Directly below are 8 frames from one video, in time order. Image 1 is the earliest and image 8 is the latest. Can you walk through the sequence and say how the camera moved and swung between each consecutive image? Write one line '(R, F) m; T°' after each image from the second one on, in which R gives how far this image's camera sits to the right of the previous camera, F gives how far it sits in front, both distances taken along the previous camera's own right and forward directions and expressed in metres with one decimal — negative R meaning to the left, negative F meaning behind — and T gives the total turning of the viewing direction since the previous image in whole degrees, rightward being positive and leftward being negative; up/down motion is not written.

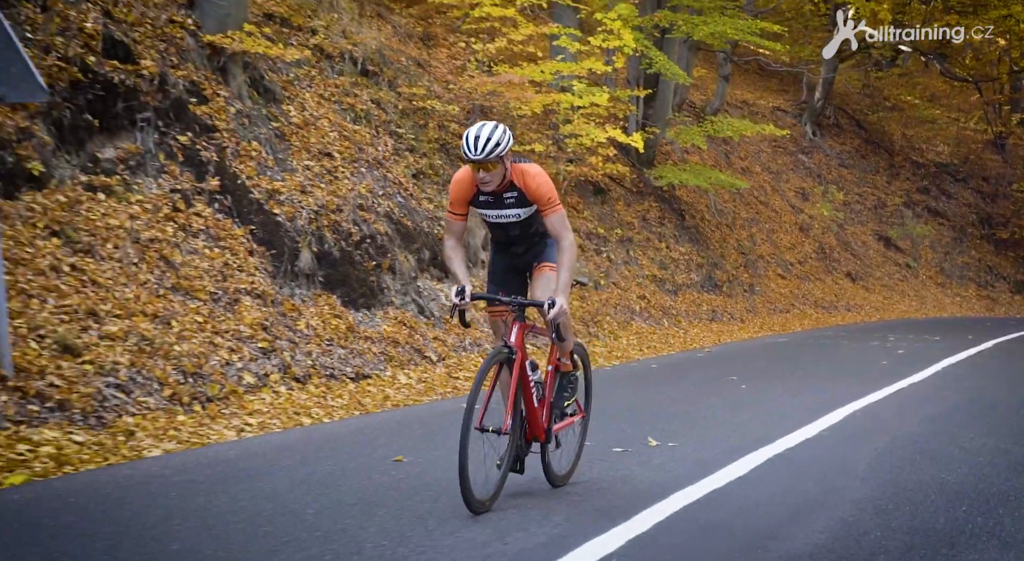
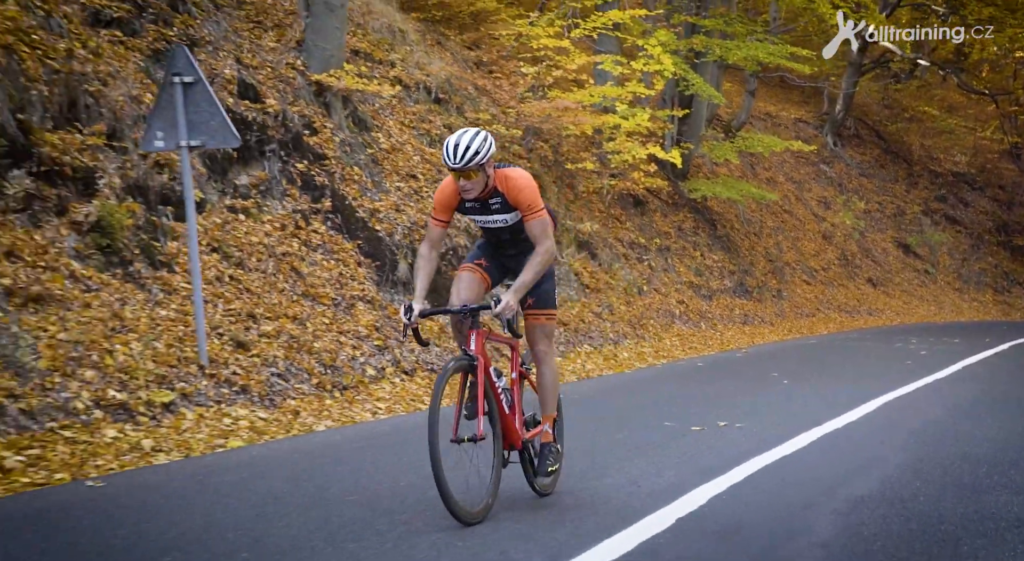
(-0.8, -1.8) m; -1°
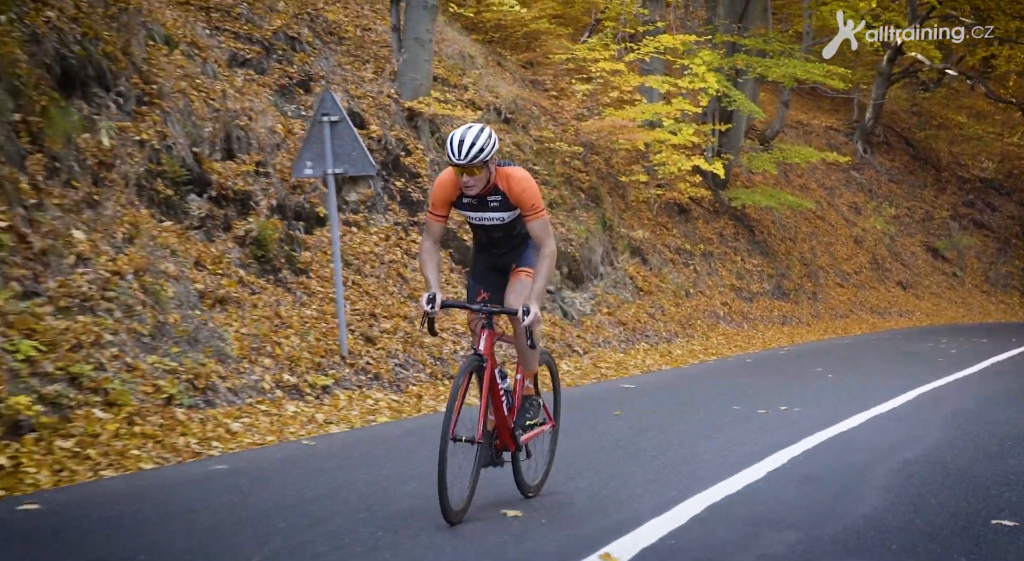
(-0.8, -1.8) m; -1°
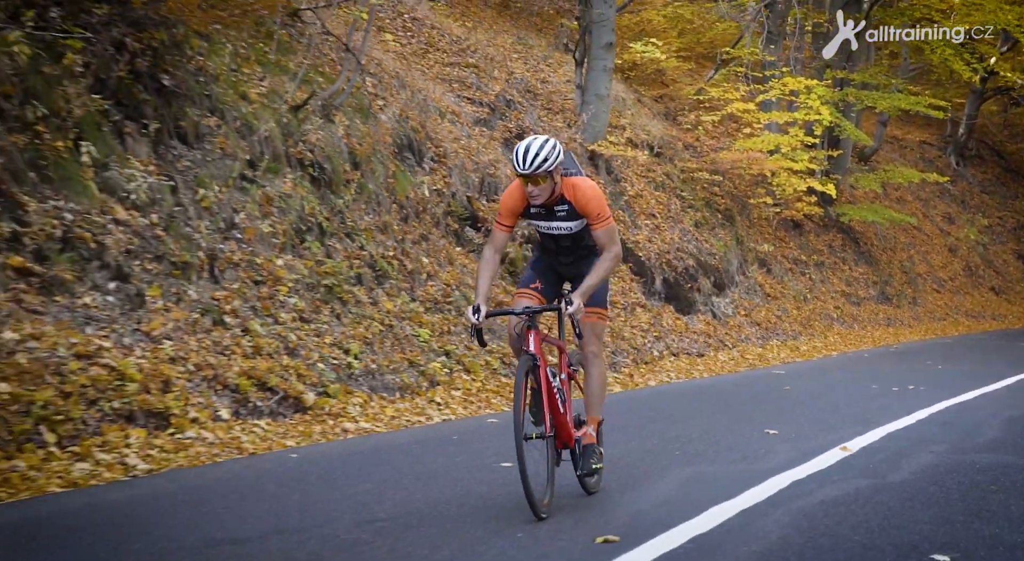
(-1.8, -3.9) m; -4°
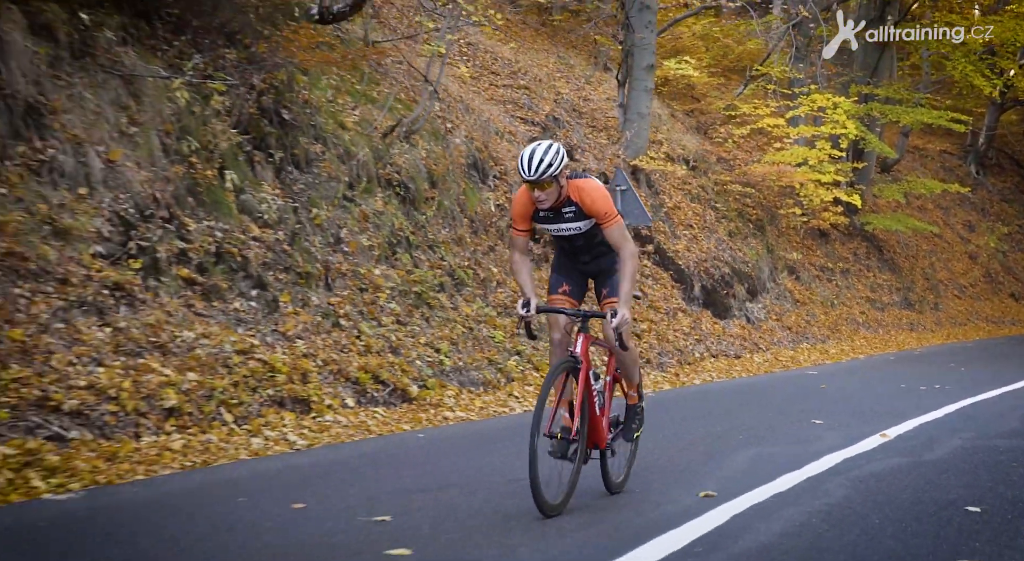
(-0.7, -1.3) m; -1°
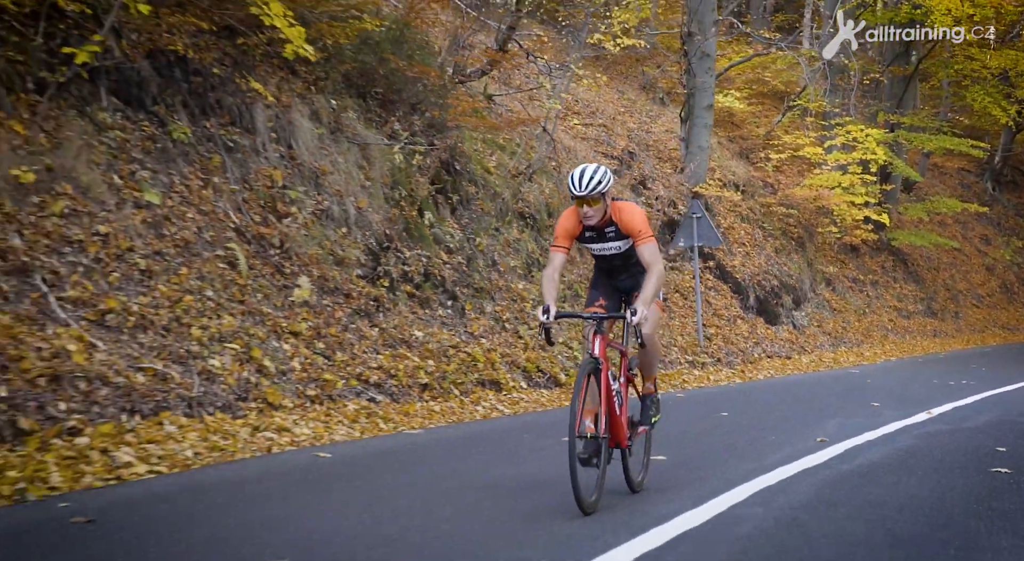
(-1.5, -3.1) m; -1°
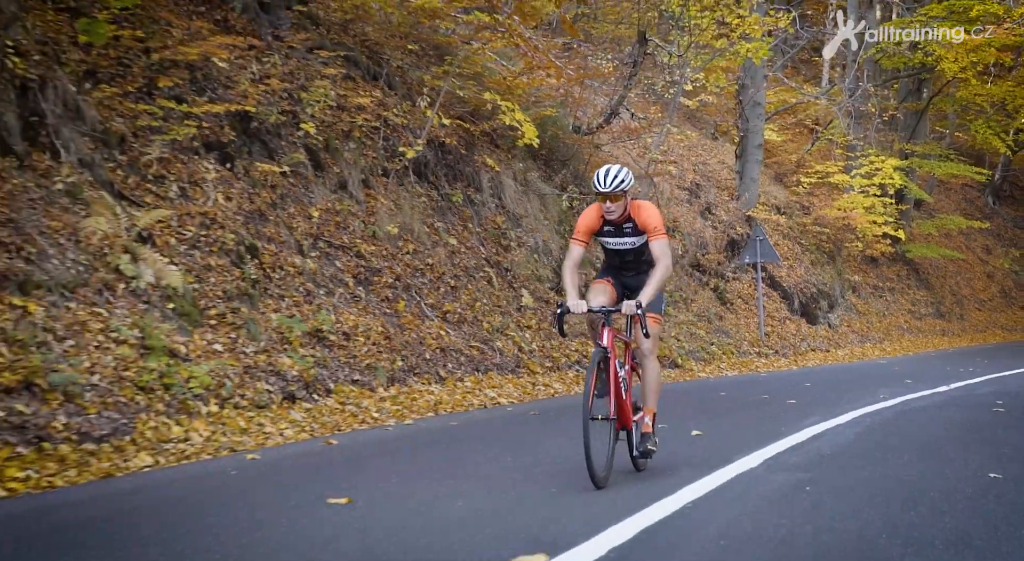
(-2.3, -4.8) m; 0°
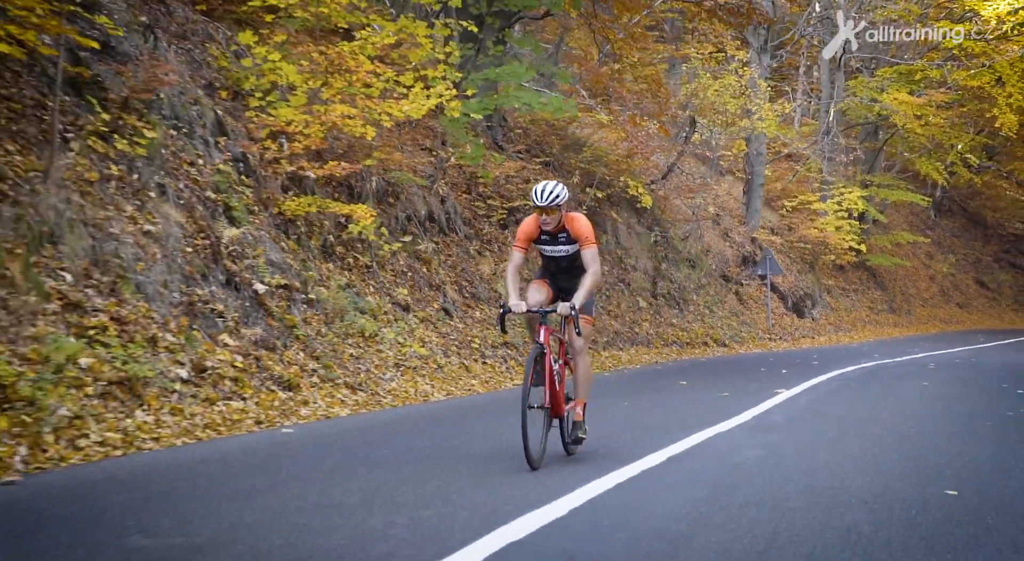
(-3.7, -8.1) m; +2°
